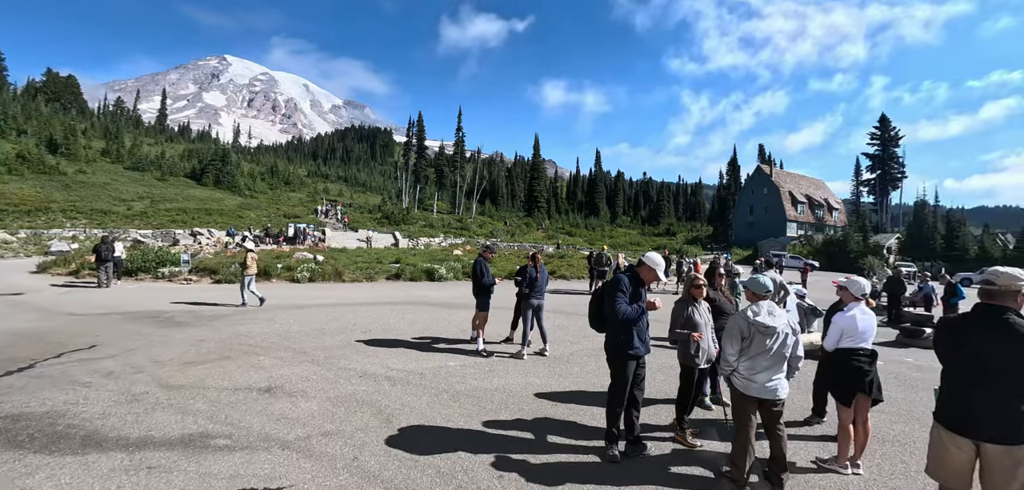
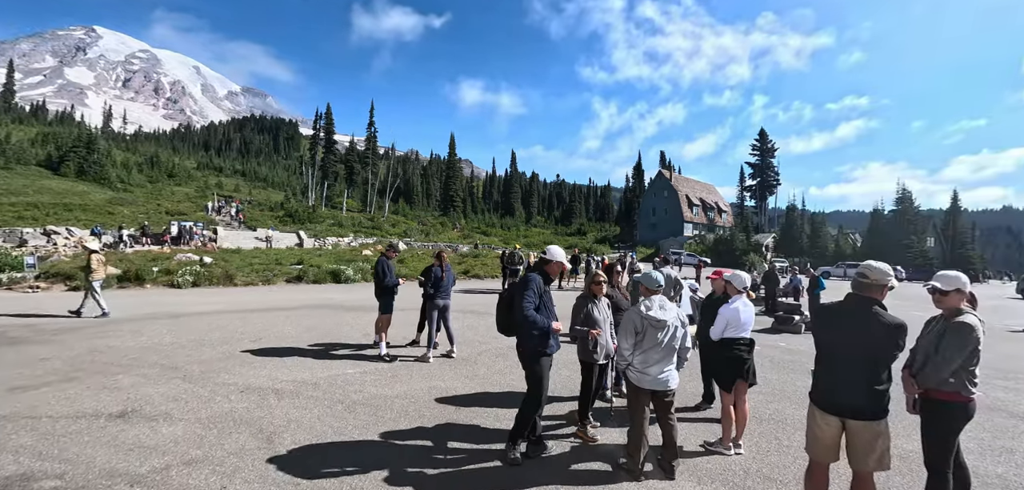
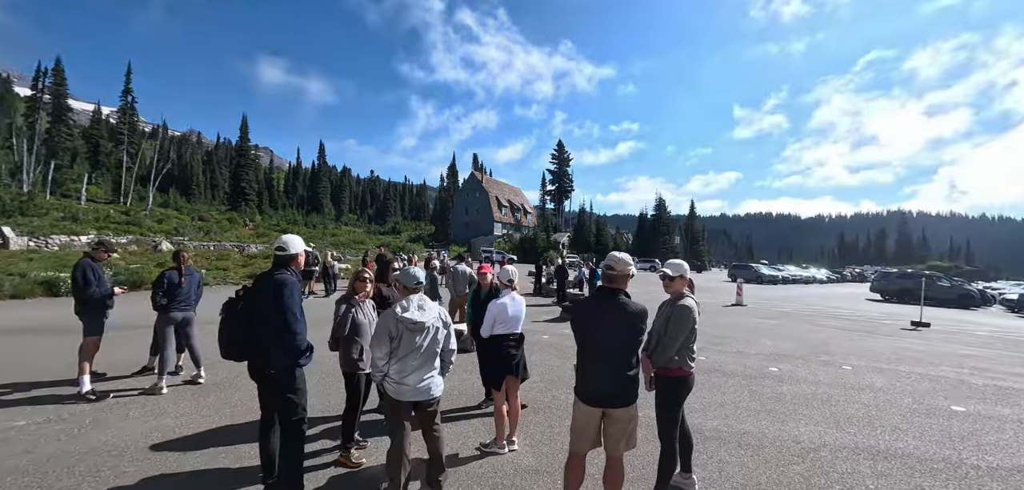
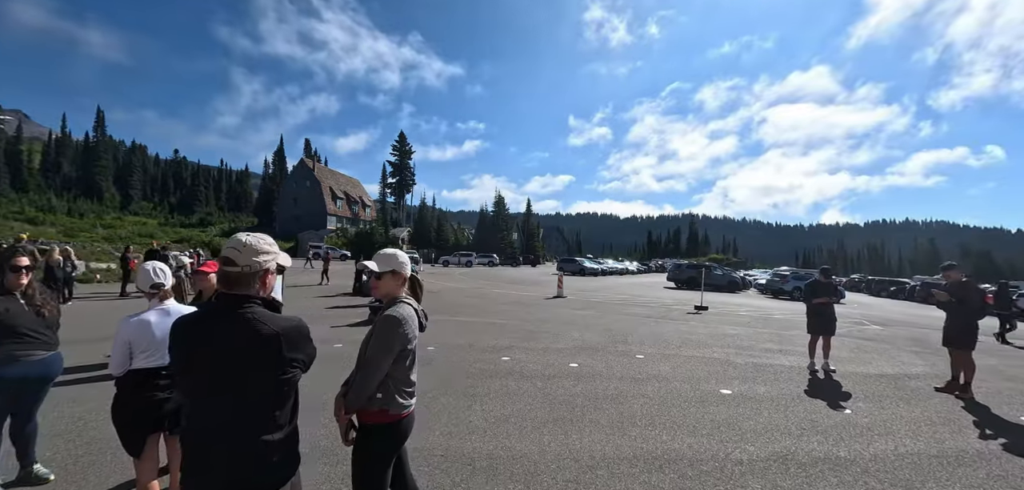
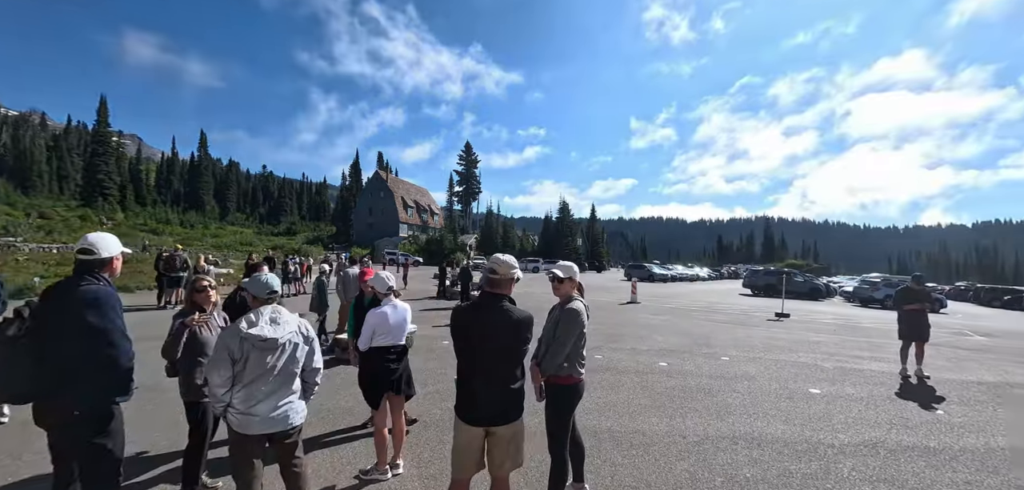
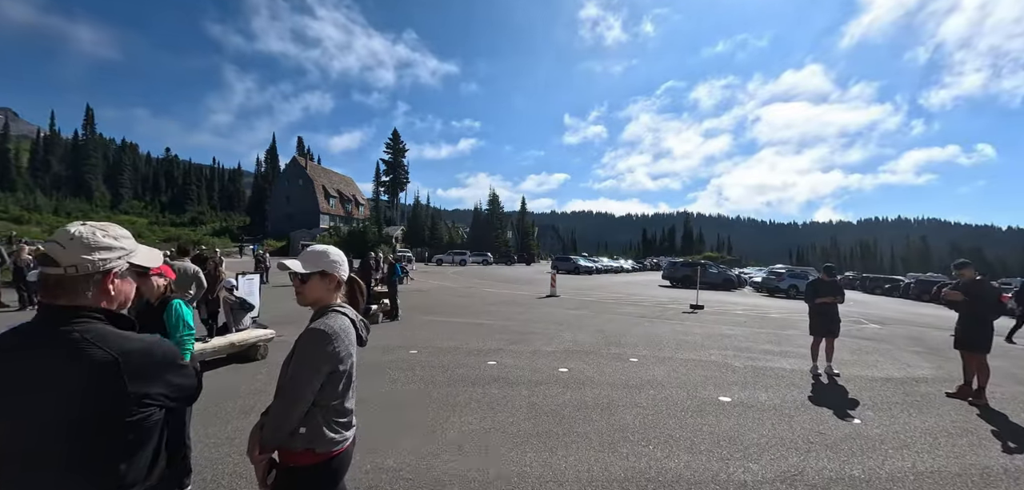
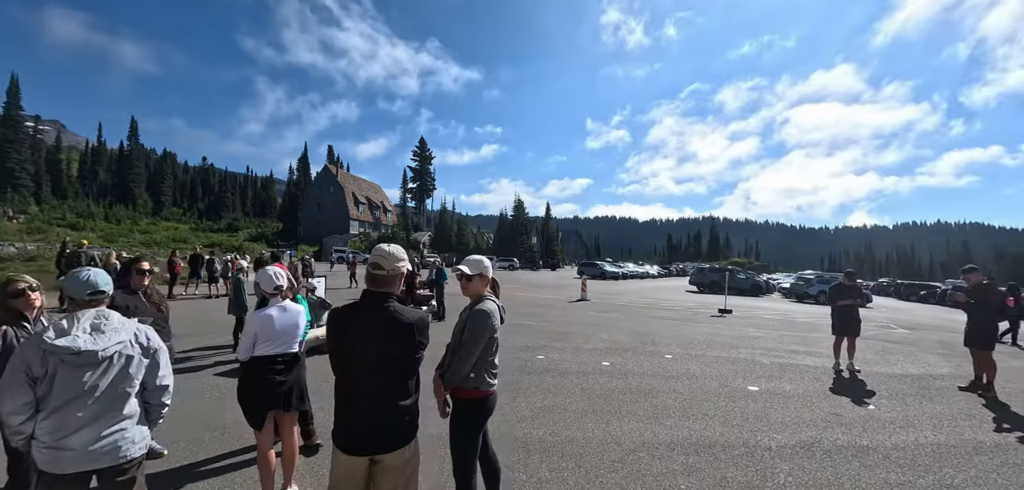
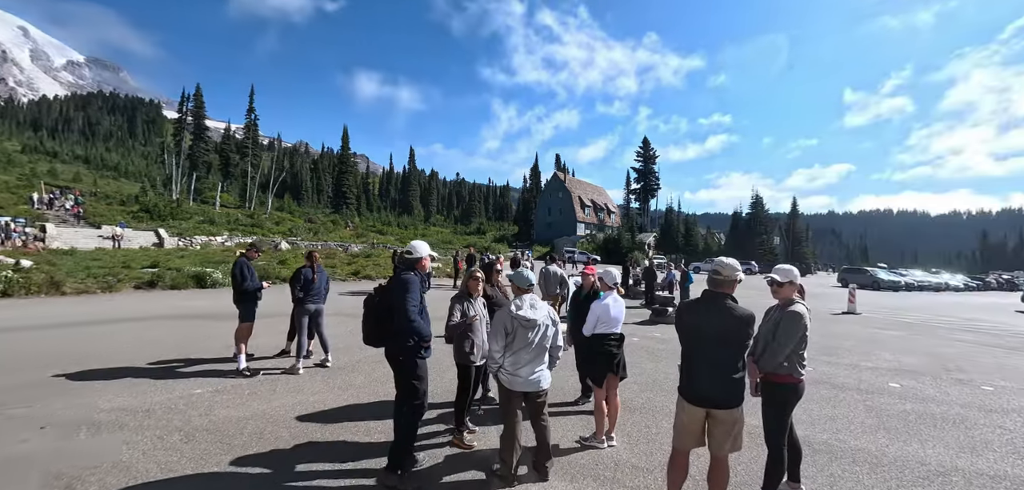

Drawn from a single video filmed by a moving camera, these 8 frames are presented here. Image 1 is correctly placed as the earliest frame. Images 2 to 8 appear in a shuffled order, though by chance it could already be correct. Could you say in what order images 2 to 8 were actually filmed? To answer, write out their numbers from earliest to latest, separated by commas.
2, 8, 3, 5, 7, 4, 6
